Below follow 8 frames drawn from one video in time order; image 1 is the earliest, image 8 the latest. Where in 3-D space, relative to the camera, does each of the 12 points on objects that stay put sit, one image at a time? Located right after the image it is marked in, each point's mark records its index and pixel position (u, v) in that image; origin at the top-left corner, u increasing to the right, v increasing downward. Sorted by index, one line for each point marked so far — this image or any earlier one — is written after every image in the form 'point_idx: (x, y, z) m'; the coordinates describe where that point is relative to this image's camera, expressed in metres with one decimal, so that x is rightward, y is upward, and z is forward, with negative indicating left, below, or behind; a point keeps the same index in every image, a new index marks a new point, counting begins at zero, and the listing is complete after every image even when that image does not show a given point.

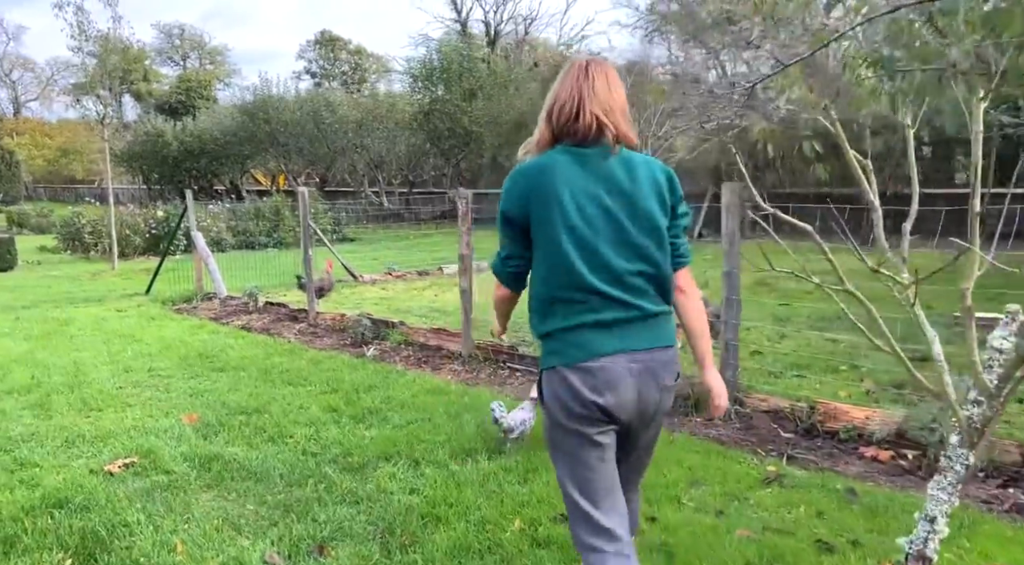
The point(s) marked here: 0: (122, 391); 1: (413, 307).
0: (-2.8, -0.8, +5.8) m
1: (-1.2, -0.3, +9.6) m
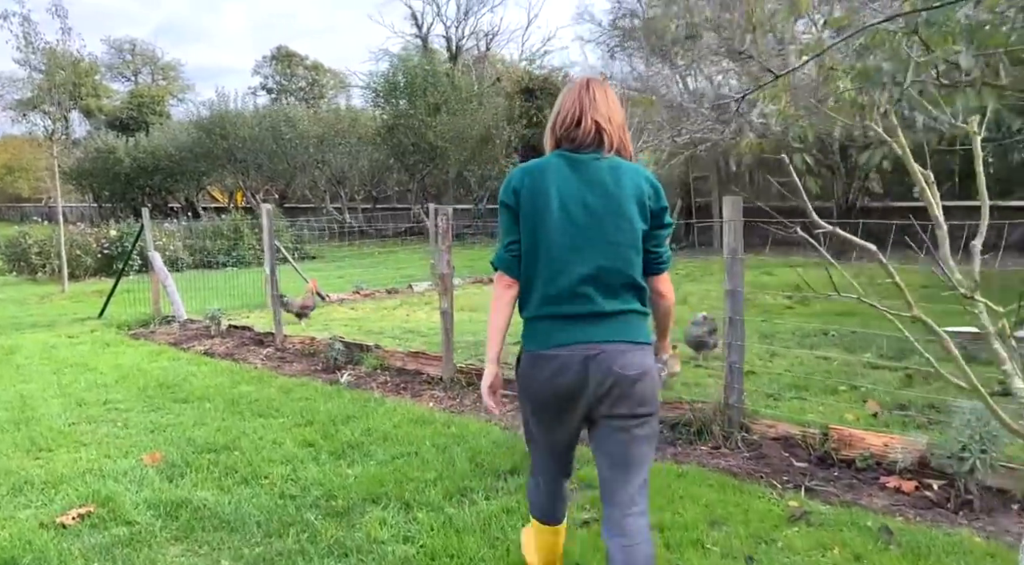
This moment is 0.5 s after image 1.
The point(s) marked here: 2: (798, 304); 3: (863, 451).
0: (-2.9, -1.0, +5.3) m
1: (-1.5, -0.6, +9.3) m
2: (+3.3, -0.2, +9.3) m
3: (+1.7, -0.8, +3.8) m
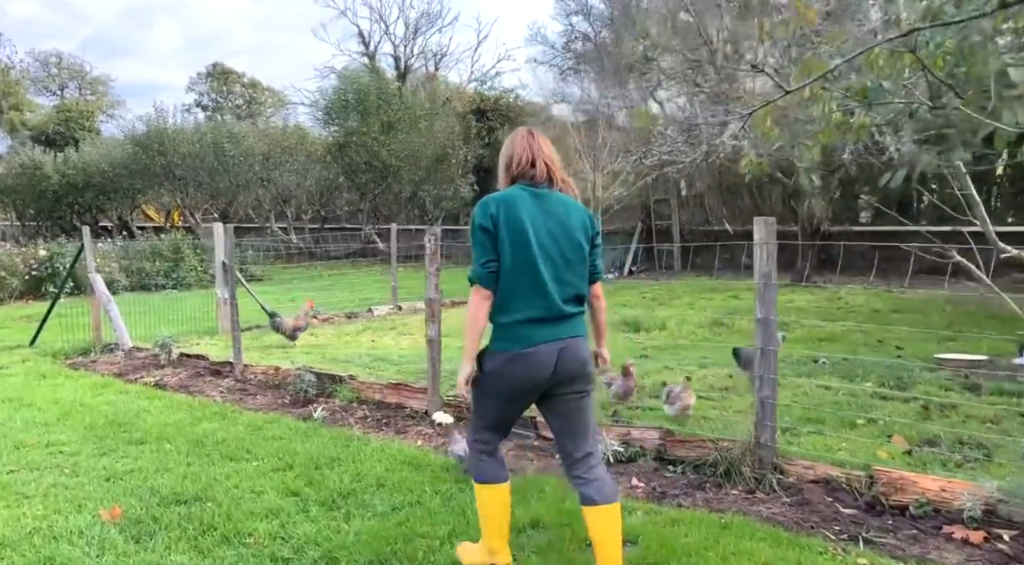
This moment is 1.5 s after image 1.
0: (-2.9, -1.1, +4.6) m
1: (-1.8, -0.8, +8.7) m
2: (+3.0, -0.5, +9.1) m
3: (+1.8, -0.9, +3.5) m
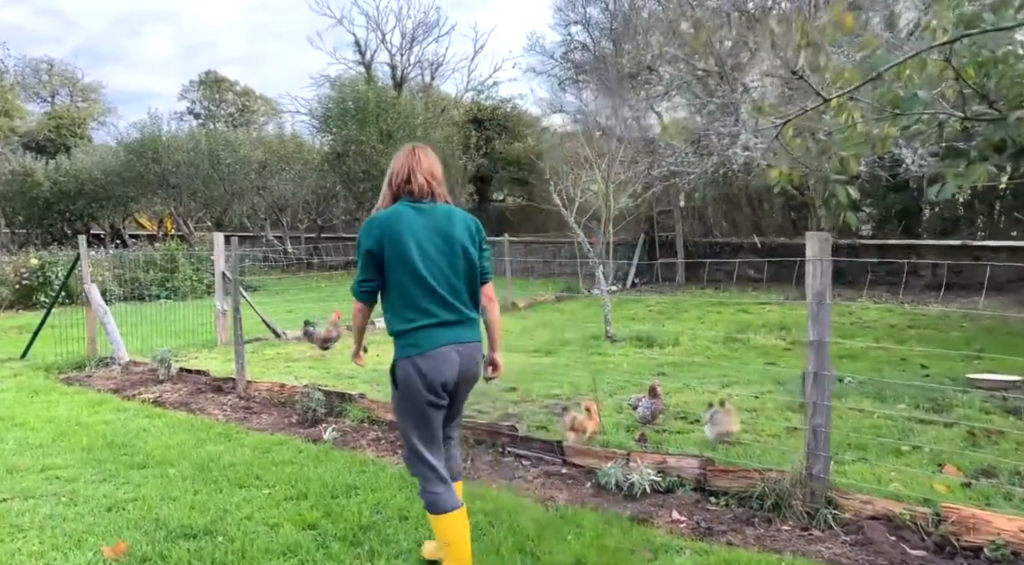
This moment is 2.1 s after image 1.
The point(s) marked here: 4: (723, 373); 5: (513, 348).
0: (-2.7, -1.2, +4.3) m
1: (-1.7, -1.0, +8.4) m
2: (+3.1, -0.7, +8.9) m
3: (+2.0, -1.0, +3.3) m
4: (+2.0, -0.8, +7.5) m
5: (0.0, -0.8, +9.8) m
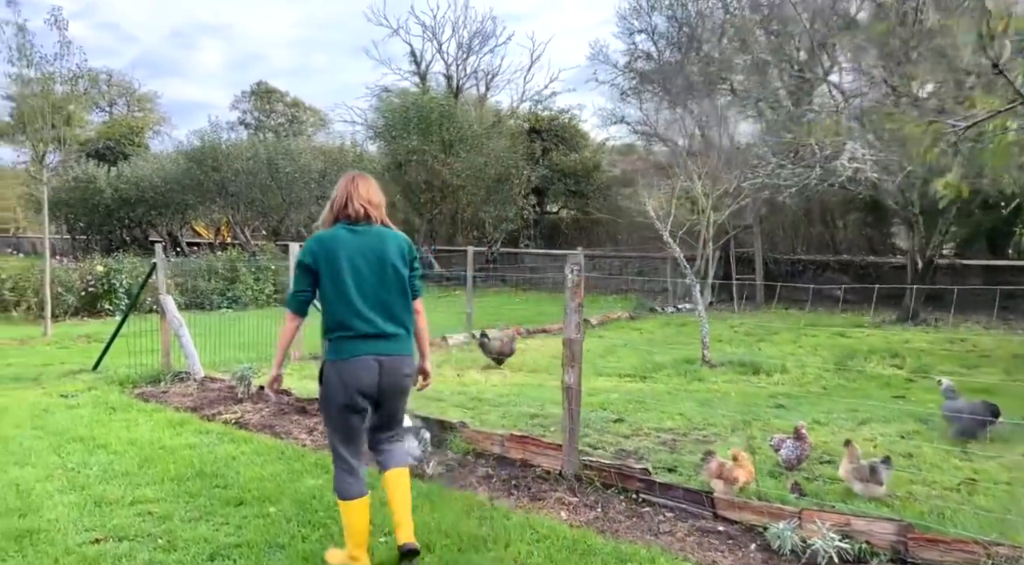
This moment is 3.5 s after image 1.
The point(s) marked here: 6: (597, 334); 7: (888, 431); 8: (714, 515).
0: (-2.0, -1.3, +3.9) m
1: (-0.7, -1.1, +7.9) m
2: (+4.1, -1.0, +8.1) m
3: (+2.6, -1.2, +2.6) m
4: (+2.9, -1.1, +6.9) m
5: (+1.0, -1.1, +9.2) m
6: (+1.3, -0.8, +12.5) m
7: (+2.8, -1.1, +6.0) m
8: (+1.1, -1.2, +4.2) m
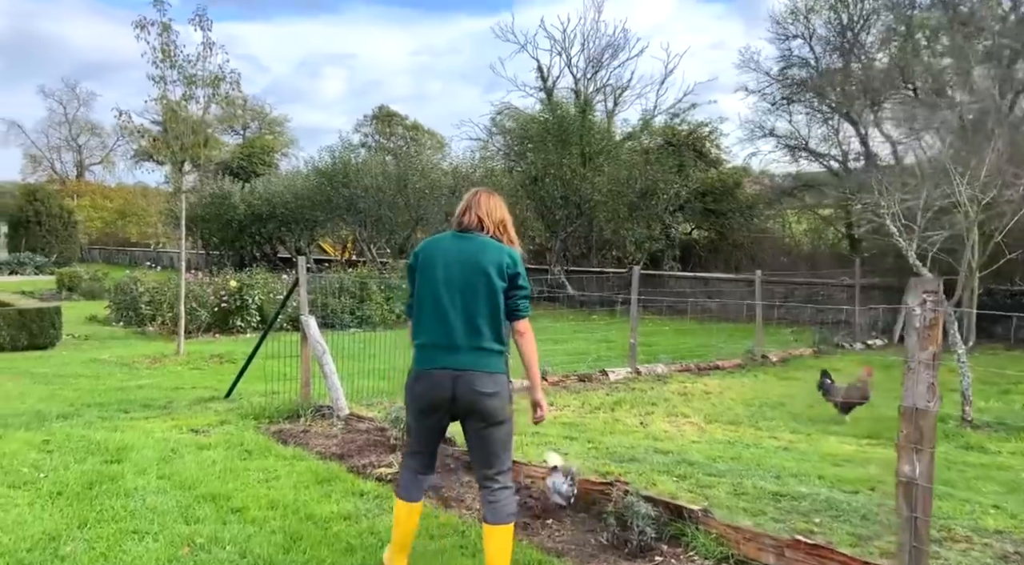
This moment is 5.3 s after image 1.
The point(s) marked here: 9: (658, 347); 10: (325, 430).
0: (-0.8, -1.4, +2.5) m
1: (+1.0, -1.4, +6.3) m
2: (+5.8, -1.3, +5.9) m
3: (+3.6, -1.3, +0.6) m
4: (+4.4, -1.3, +4.8) m
5: (+2.9, -1.4, +7.3) m
6: (+3.6, -1.2, +10.6) m
7: (+4.2, -1.4, +3.9) m
8: (+2.2, -1.4, +2.4) m
9: (+2.4, -1.1, +13.0) m
10: (-1.6, -1.3, +7.0) m
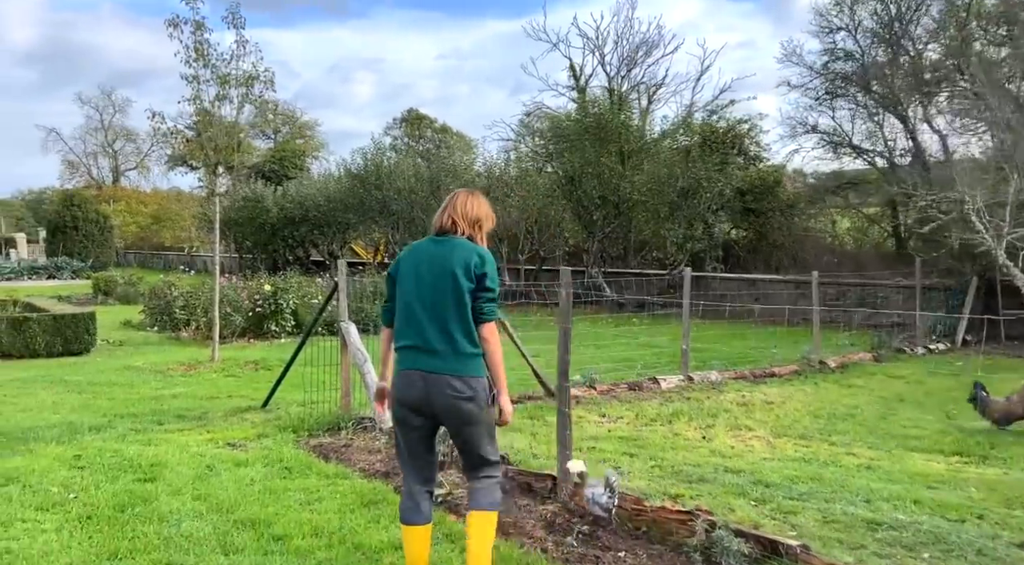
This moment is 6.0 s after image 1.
0: (-0.6, -1.4, +2.0) m
1: (+1.4, -1.4, +5.8) m
2: (+6.2, -1.3, +5.2) m
3: (+3.8, -1.4, 0.0) m
4: (+4.8, -1.4, +4.1) m
5: (+3.3, -1.4, +6.7) m
6: (+4.2, -1.3, +10.0) m
7: (+4.5, -1.4, +3.3) m
8: (+2.5, -1.4, +1.9) m
9: (+3.0, -1.1, +12.4) m
10: (-1.2, -1.3, +6.6) m
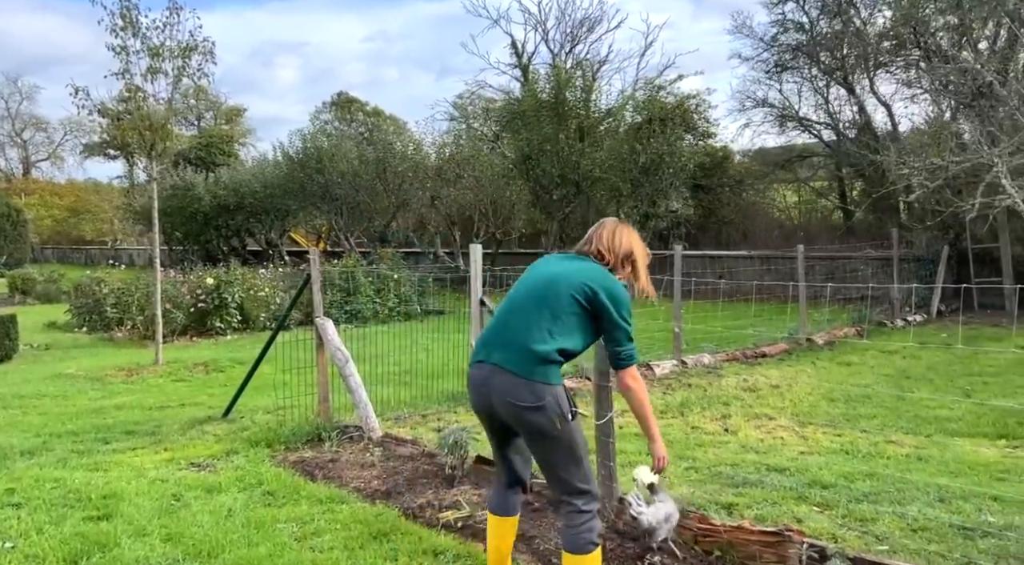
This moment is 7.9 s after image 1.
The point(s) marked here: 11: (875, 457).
0: (-0.1, -1.4, +1.3) m
1: (+1.5, -1.3, +5.2) m
2: (+6.4, -1.0, +5.0) m
3: (+4.4, -1.3, -0.4) m
4: (+5.0, -1.1, +3.8) m
5: (+3.4, -1.2, +6.3) m
6: (+4.0, -1.0, +9.6) m
7: (+4.9, -1.2, +2.9) m
8: (+3.0, -1.3, +1.3) m
9: (+2.6, -0.8, +11.9) m
10: (-1.1, -1.3, +5.7) m
11: (+2.6, -1.2, +5.6) m
